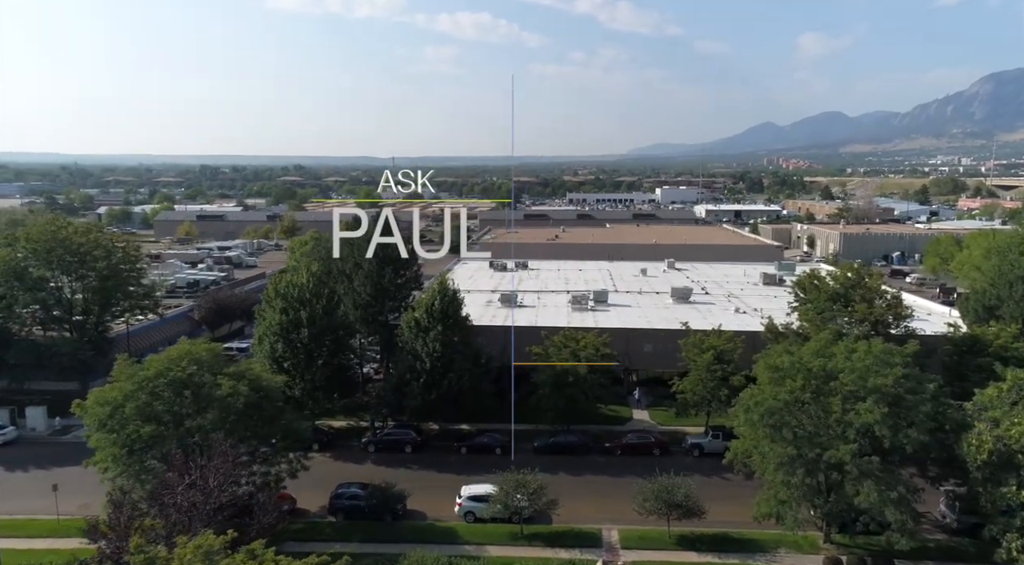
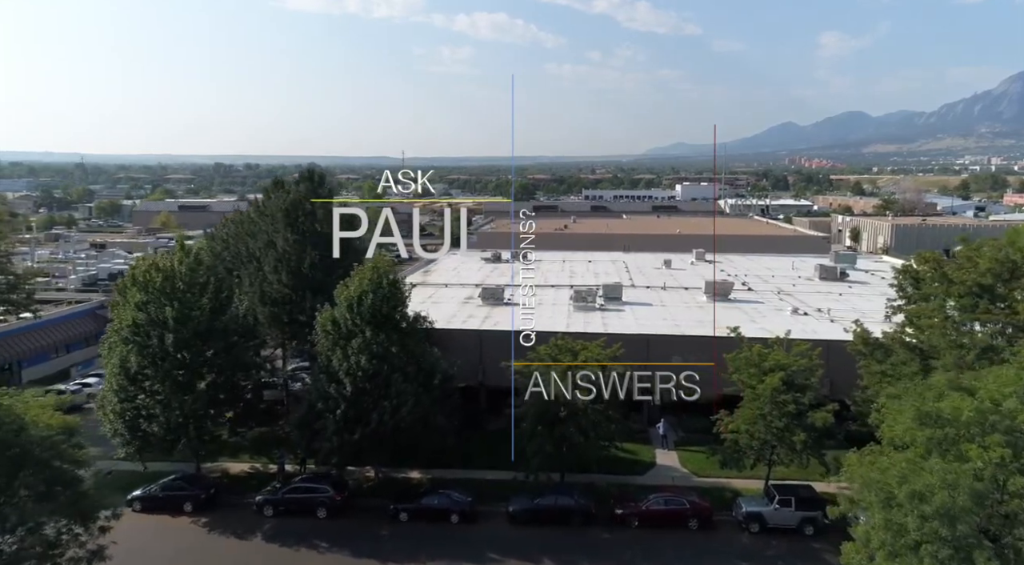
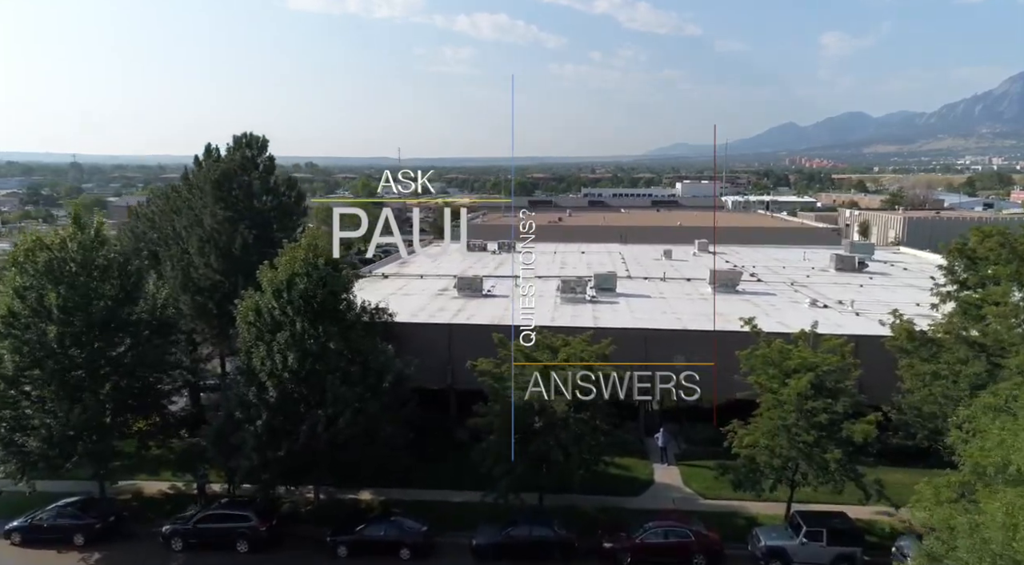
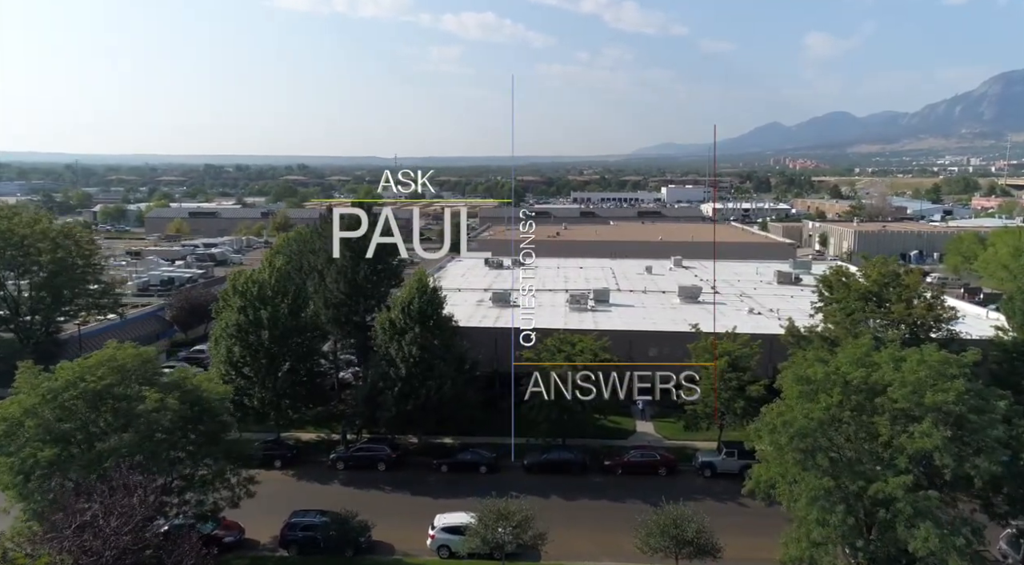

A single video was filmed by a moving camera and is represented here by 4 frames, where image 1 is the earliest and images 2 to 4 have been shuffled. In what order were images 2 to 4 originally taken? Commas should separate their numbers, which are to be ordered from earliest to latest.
4, 2, 3
